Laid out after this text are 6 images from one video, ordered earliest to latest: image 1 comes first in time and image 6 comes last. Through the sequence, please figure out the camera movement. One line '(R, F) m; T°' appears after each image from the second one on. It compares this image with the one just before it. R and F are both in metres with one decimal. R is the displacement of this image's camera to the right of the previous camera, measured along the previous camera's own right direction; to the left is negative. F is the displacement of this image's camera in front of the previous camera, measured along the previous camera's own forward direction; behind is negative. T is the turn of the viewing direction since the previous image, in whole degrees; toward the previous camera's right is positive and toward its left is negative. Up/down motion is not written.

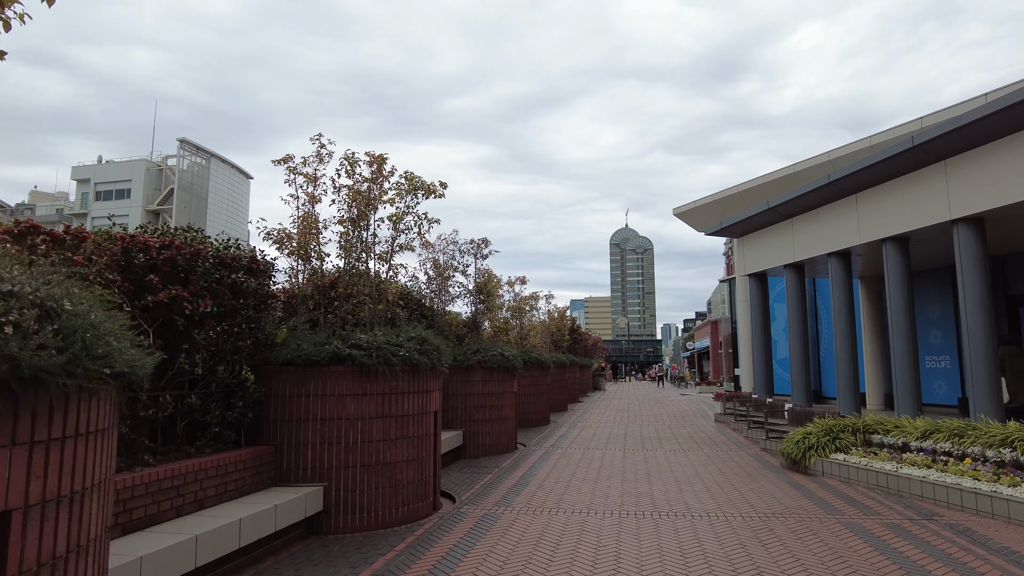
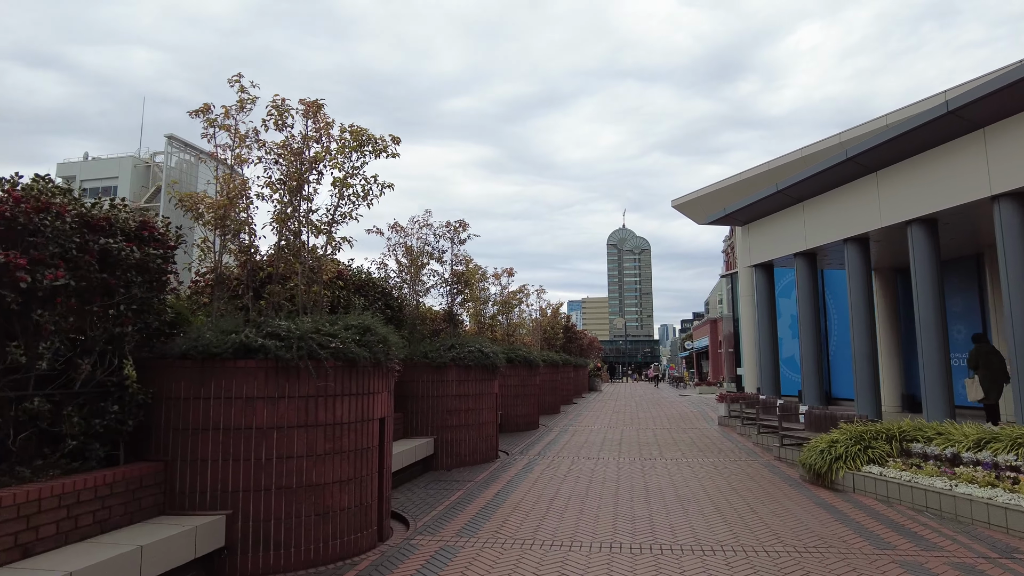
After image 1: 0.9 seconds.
(+0.4, +1.6) m; 0°
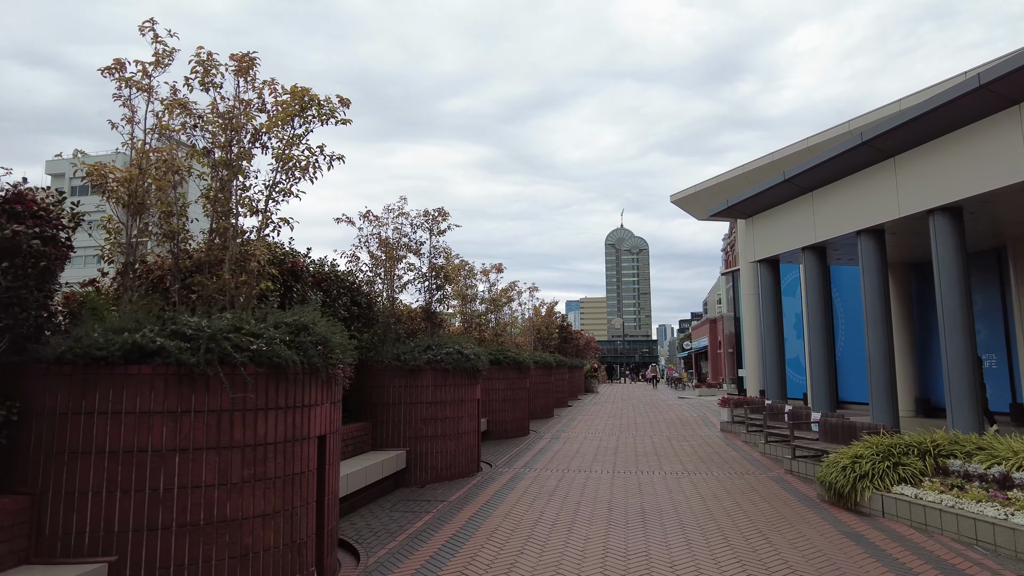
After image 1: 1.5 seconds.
(+0.3, +1.1) m; 0°
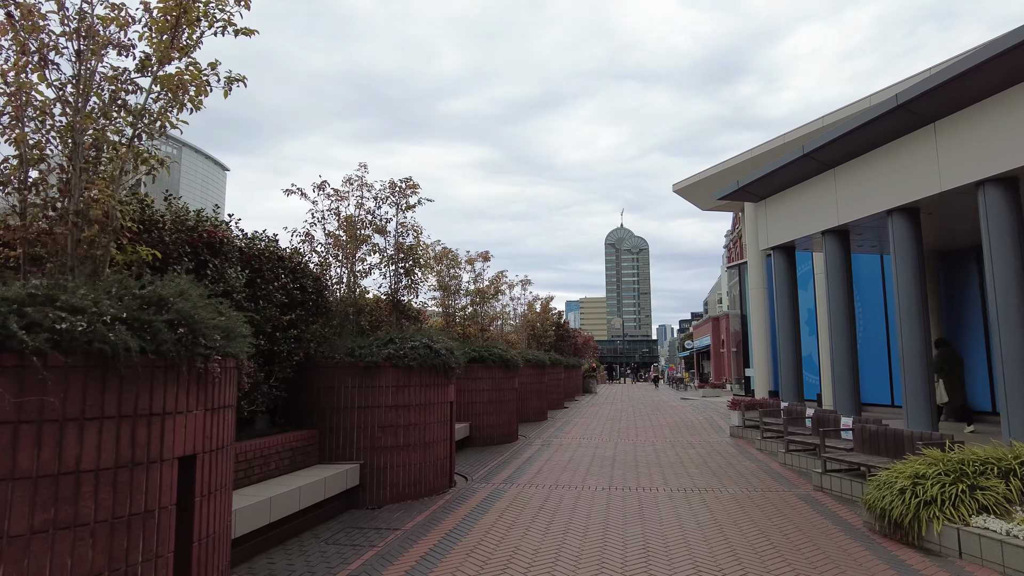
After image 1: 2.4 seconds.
(+0.4, +1.6) m; 0°
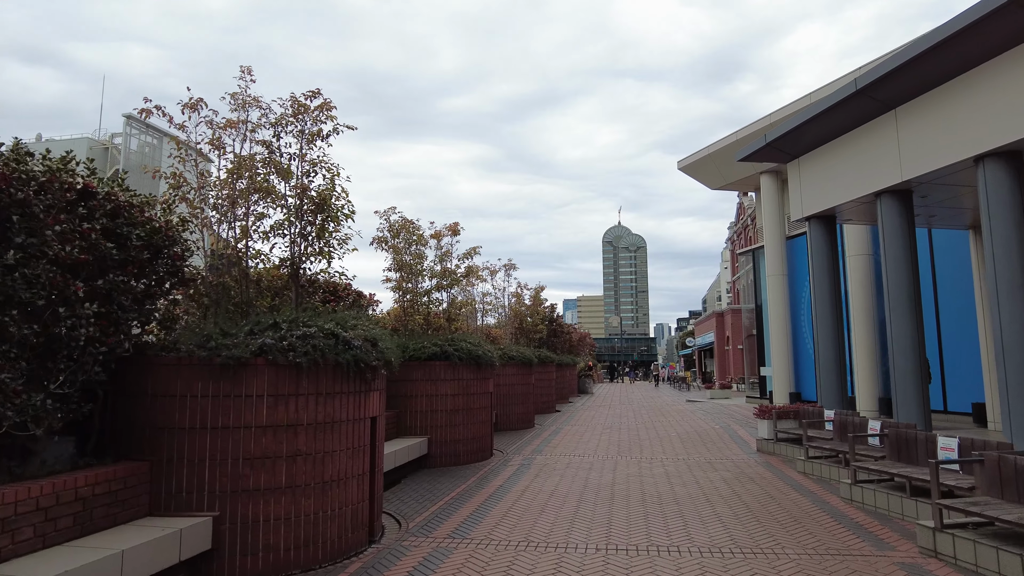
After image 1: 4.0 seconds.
(+0.5, +3.0) m; 0°
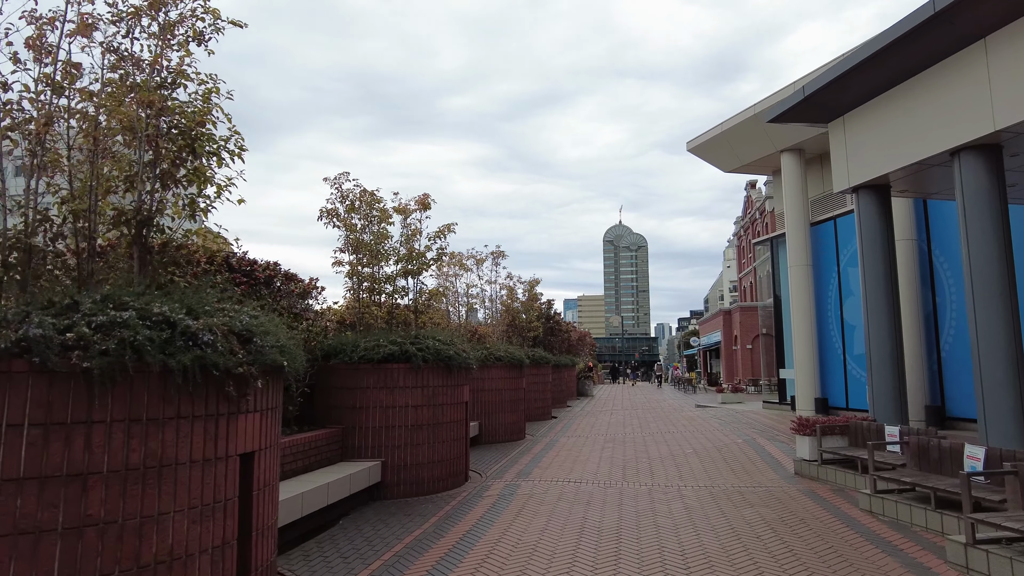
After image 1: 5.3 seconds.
(+0.4, +2.3) m; 0°
